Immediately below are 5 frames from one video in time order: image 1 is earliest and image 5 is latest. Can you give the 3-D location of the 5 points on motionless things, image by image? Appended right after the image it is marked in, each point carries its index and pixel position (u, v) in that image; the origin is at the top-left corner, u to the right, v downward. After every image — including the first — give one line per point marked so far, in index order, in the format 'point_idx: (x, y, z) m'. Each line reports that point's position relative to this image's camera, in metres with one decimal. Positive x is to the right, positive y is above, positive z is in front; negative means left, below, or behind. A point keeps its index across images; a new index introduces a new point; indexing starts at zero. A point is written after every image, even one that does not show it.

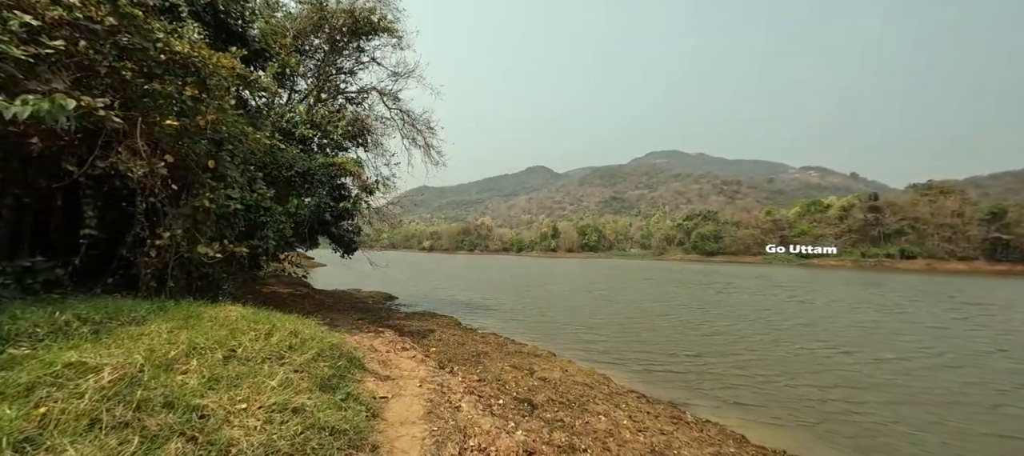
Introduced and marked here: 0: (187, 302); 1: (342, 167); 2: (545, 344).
0: (-4.5, -1.0, +5.8) m
1: (-4.7, +1.8, +11.7) m
2: (+1.4, -3.6, +12.8) m
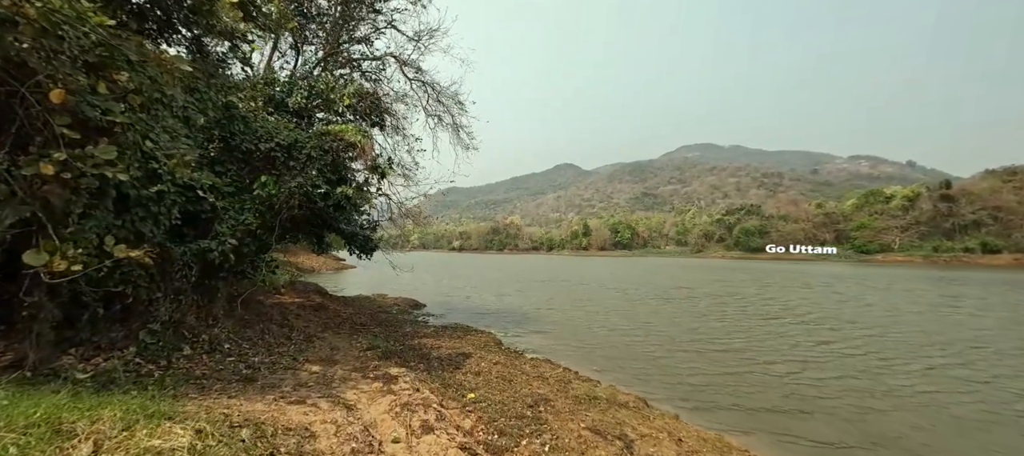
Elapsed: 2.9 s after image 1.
0: (-3.5, -0.9, +2.6) m
1: (-3.5, +1.8, +8.5) m
2: (+2.8, -3.4, +9.2) m
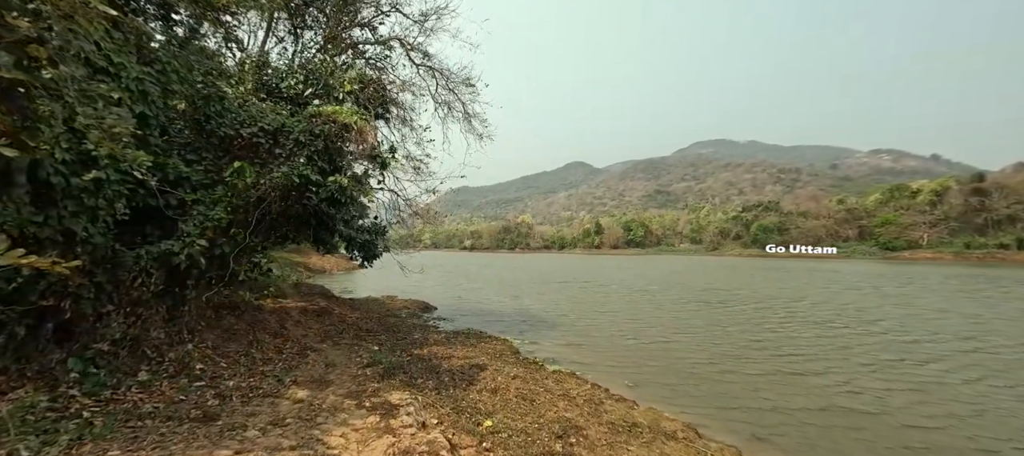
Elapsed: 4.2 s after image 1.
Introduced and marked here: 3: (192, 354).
0: (-3.3, -0.9, +1.5) m
1: (-3.1, +1.9, +7.4) m
2: (+3.2, -3.3, +7.9) m
3: (-4.7, -1.9, +6.3) m
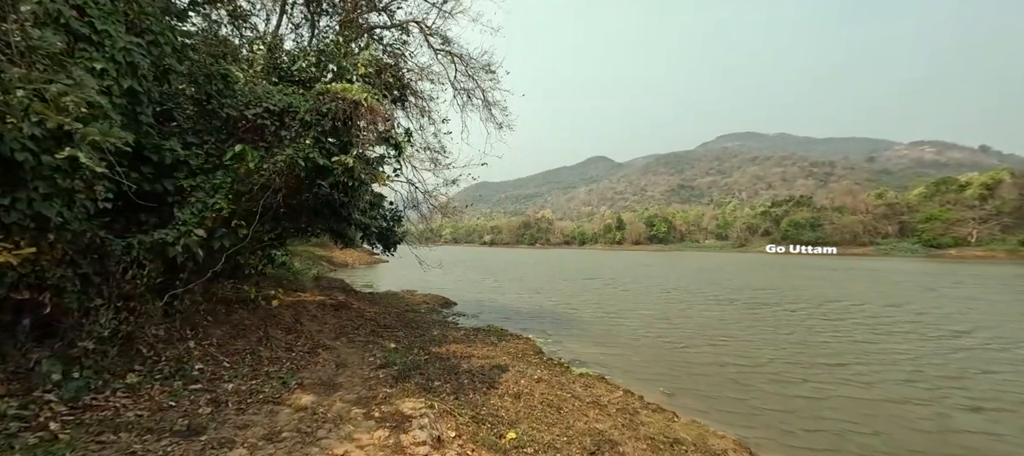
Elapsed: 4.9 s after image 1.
0: (-3.2, -0.8, +0.9) m
1: (-2.7, +2.1, +6.8) m
2: (+3.6, -3.1, +7.0) m
3: (-4.4, -1.7, +5.8) m
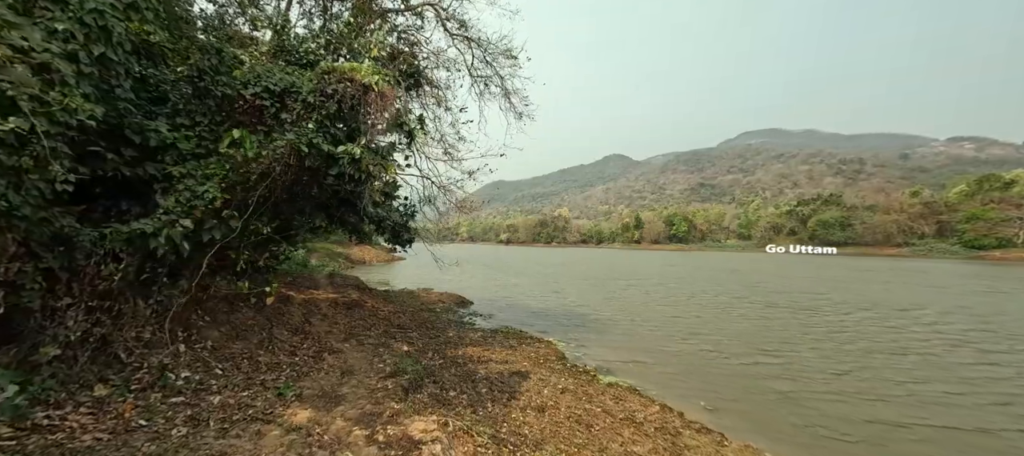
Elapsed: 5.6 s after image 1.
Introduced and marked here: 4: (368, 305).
0: (-3.0, -0.7, +0.2) m
1: (-2.3, +2.2, +6.1) m
2: (+4.0, -3.1, +6.1) m
3: (-4.1, -1.6, +5.2) m
4: (-4.9, -2.6, +14.5) m
